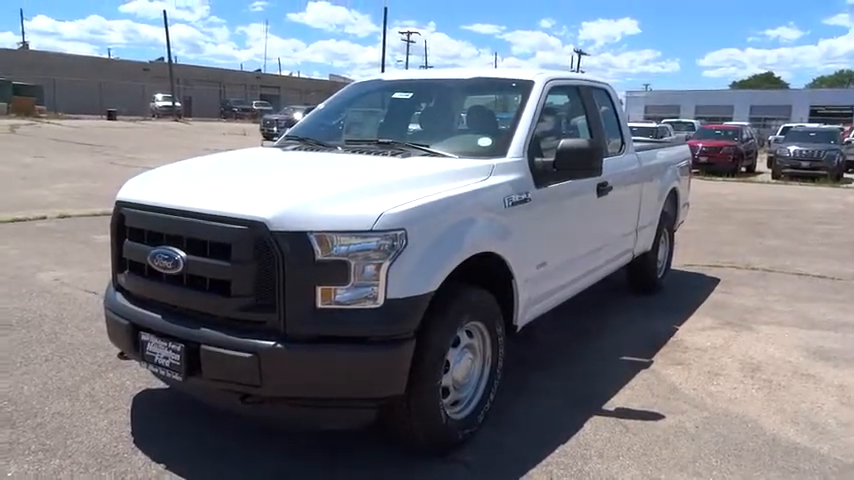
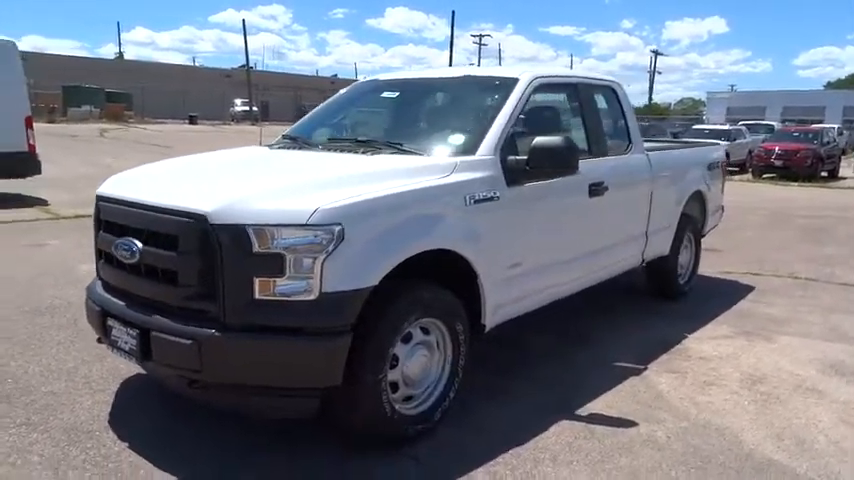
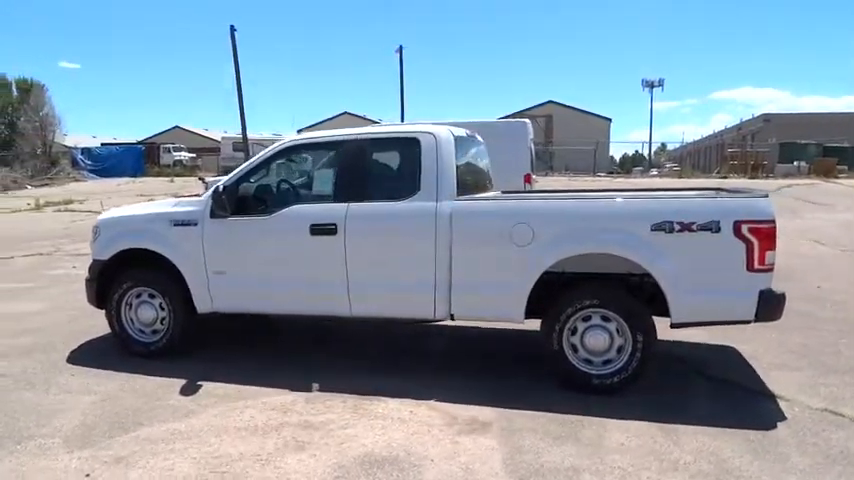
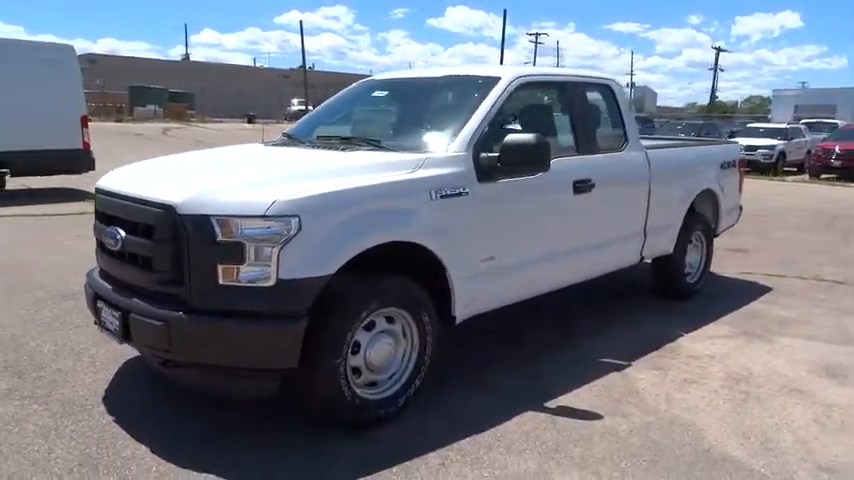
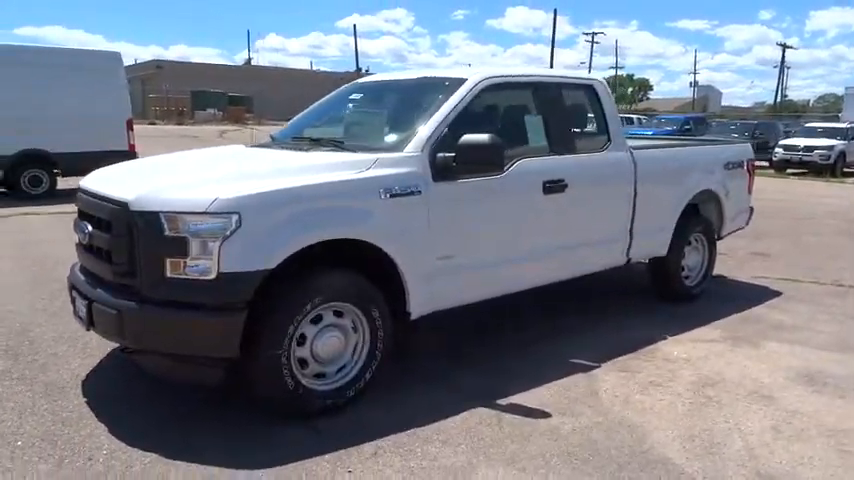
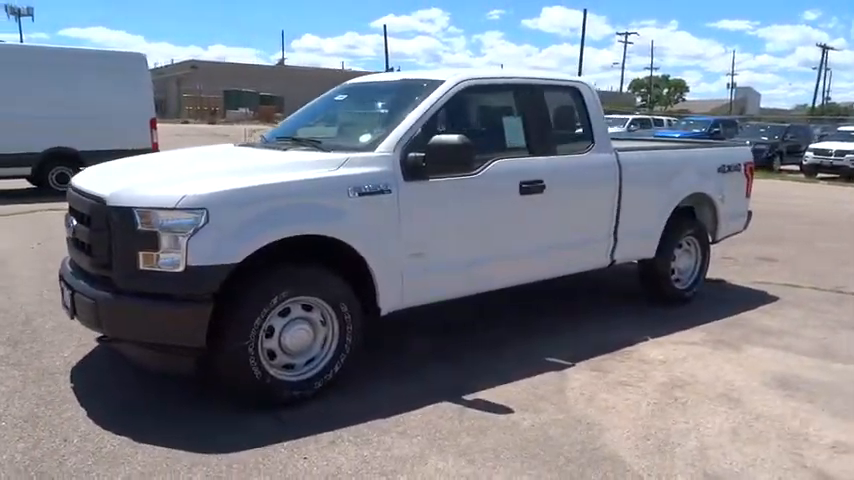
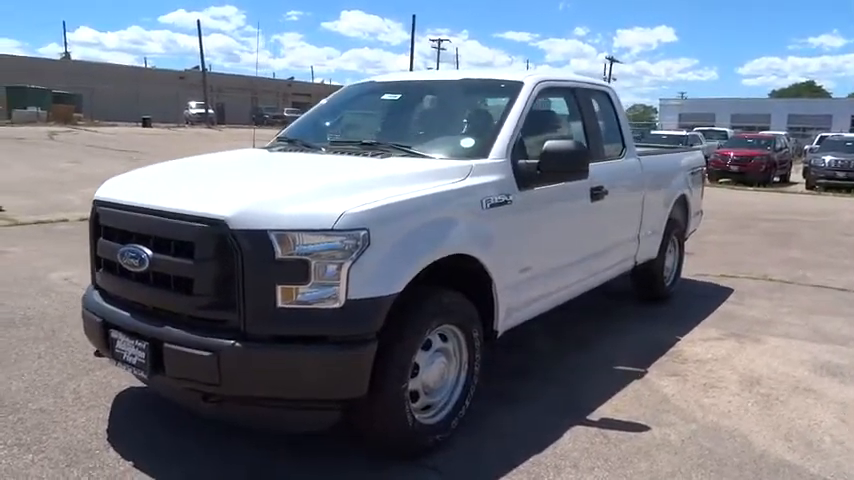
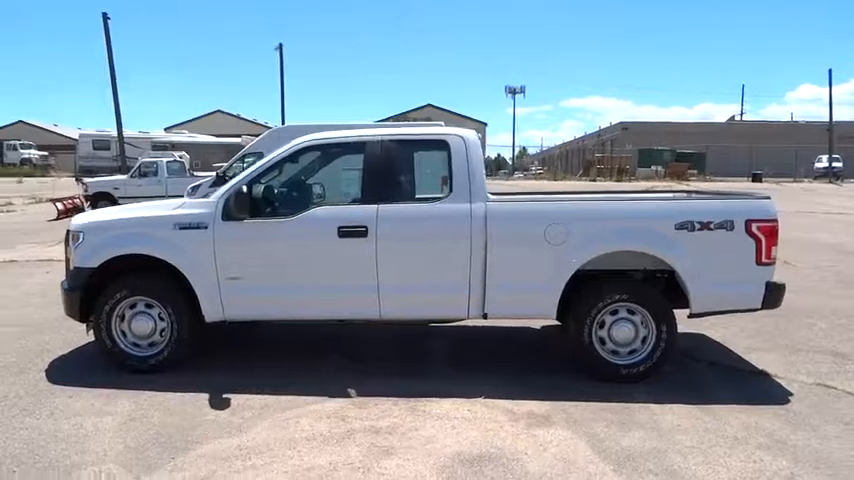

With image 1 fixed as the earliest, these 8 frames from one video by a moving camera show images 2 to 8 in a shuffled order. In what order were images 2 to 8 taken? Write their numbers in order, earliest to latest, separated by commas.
7, 2, 4, 5, 6, 8, 3
